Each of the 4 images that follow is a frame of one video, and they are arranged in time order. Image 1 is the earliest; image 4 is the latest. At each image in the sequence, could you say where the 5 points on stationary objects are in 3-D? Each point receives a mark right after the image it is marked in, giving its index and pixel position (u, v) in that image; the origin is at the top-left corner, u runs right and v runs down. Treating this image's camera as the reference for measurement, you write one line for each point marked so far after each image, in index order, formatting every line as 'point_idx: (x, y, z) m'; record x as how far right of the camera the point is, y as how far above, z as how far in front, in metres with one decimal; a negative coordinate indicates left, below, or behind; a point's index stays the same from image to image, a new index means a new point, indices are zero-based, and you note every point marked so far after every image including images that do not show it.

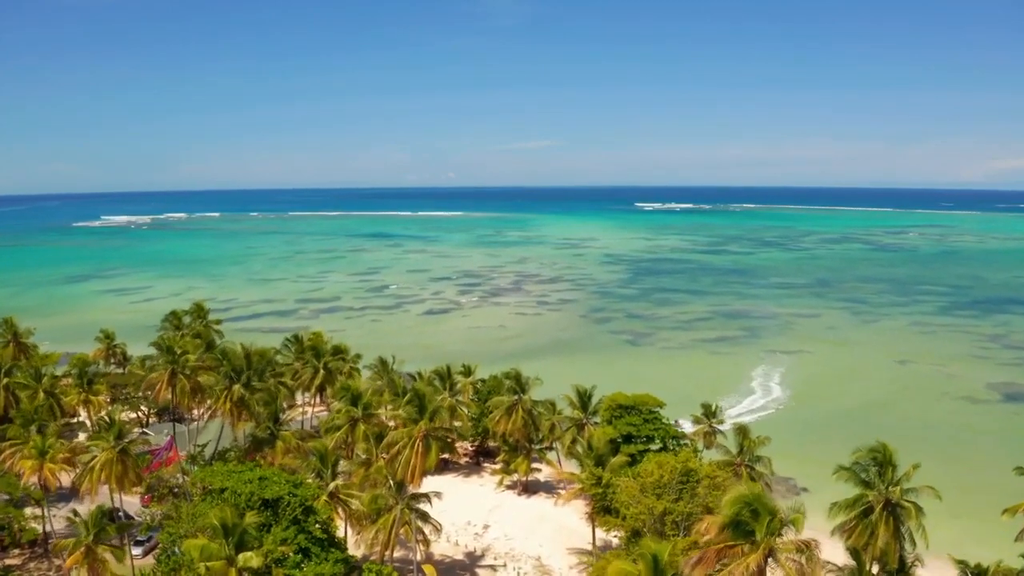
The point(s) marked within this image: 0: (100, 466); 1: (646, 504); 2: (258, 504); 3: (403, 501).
0: (-11.9, -5.1, +19.7) m
1: (+3.3, -5.3, +16.8) m
2: (-6.2, -5.2, +16.6) m
3: (-2.9, -5.7, +18.2) m
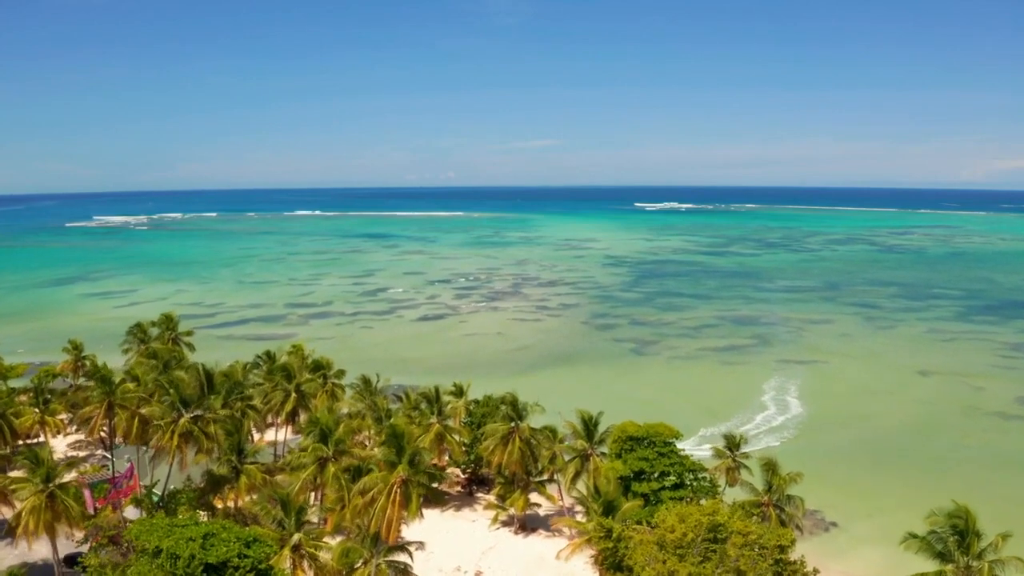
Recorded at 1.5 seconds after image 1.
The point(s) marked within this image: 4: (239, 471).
0: (-12.0, -5.6, +17.0) m
1: (+3.2, -5.7, +14.1) m
2: (-6.3, -5.7, +13.8) m
3: (-3.0, -6.1, +15.4) m
4: (-7.6, -5.1, +19.0) m
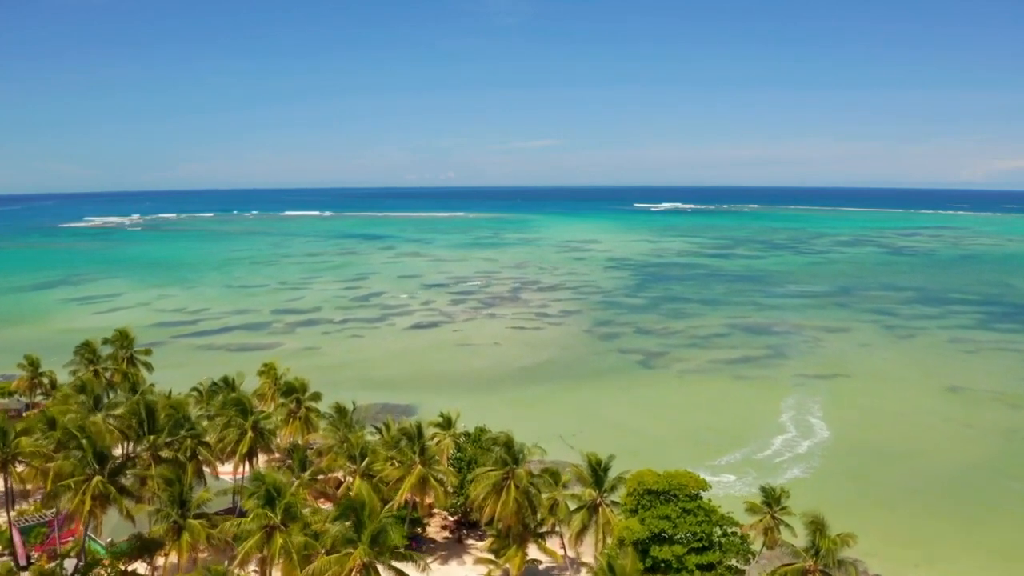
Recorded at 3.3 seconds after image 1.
0: (-12.2, -6.1, +13.7) m
1: (+3.0, -6.3, +10.8) m
2: (-6.5, -6.2, +10.5) m
3: (-3.2, -6.6, +12.1) m
4: (-7.8, -5.6, +15.7) m
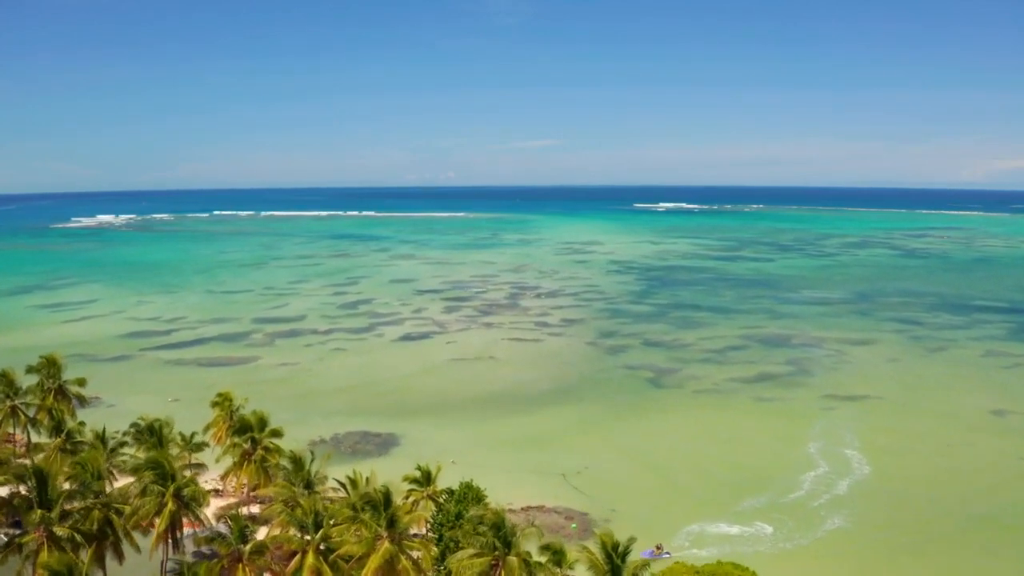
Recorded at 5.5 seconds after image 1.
0: (-12.4, -6.7, +9.6) m
1: (+2.8, -6.9, +6.7) m
2: (-6.6, -6.8, +6.5) m
3: (-3.3, -7.3, +8.1) m
4: (-7.9, -6.3, +11.7) m
